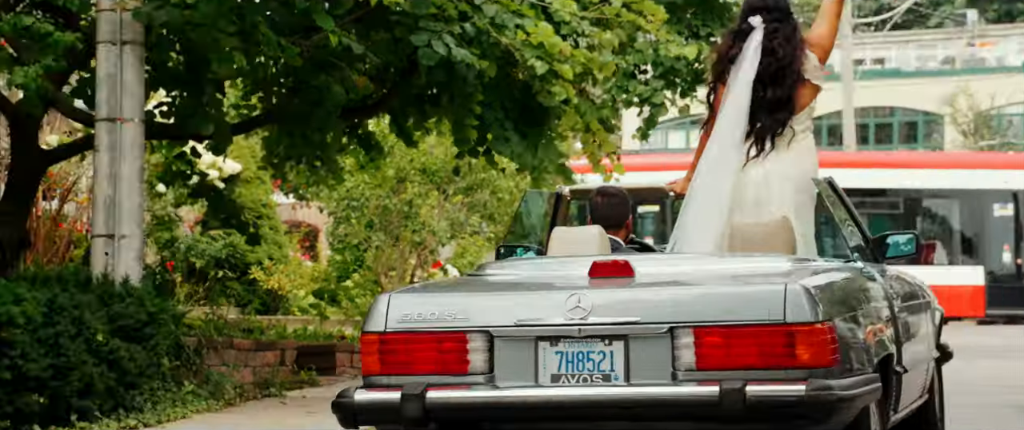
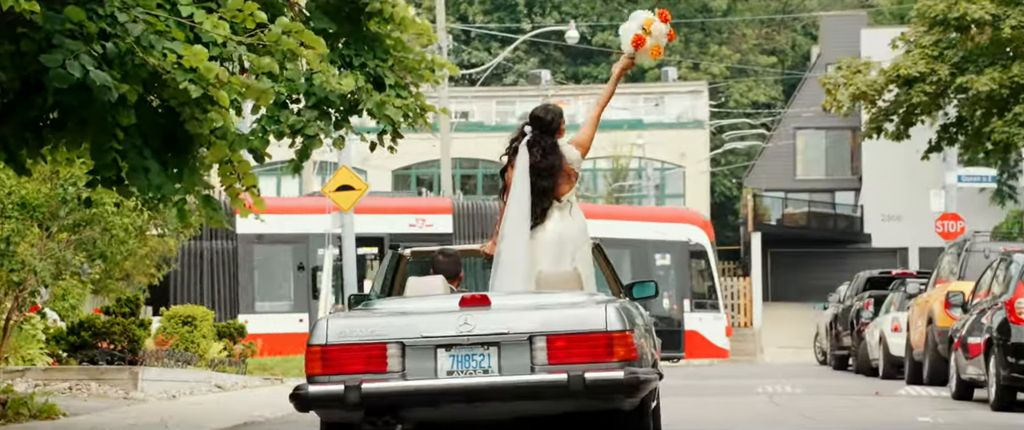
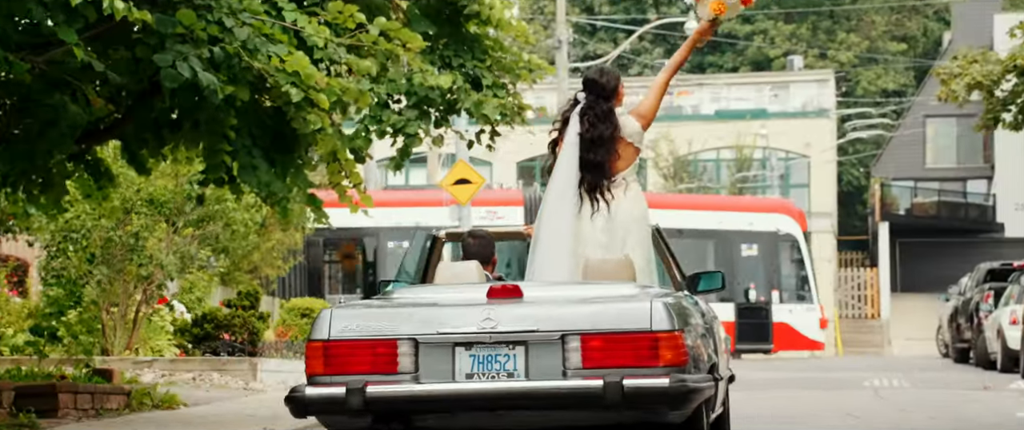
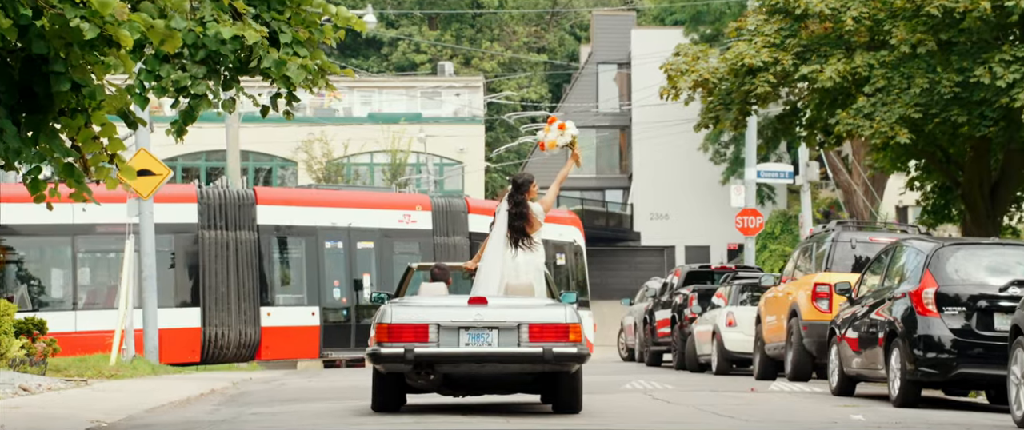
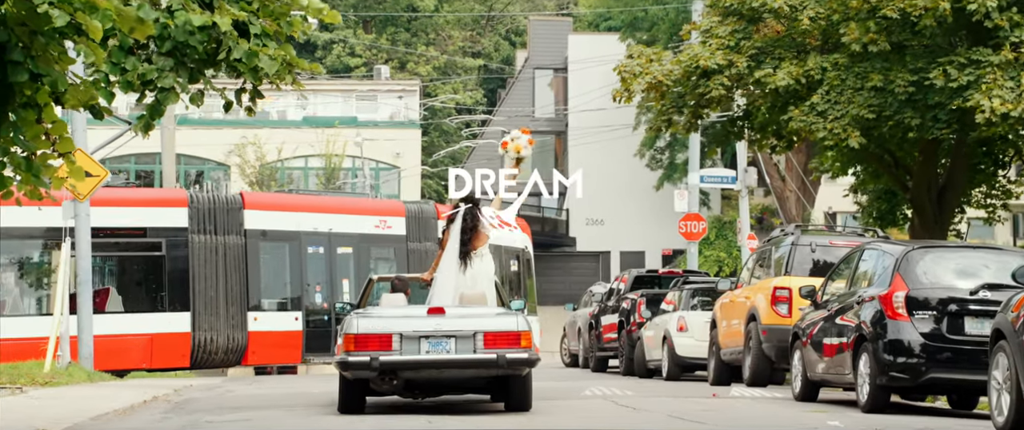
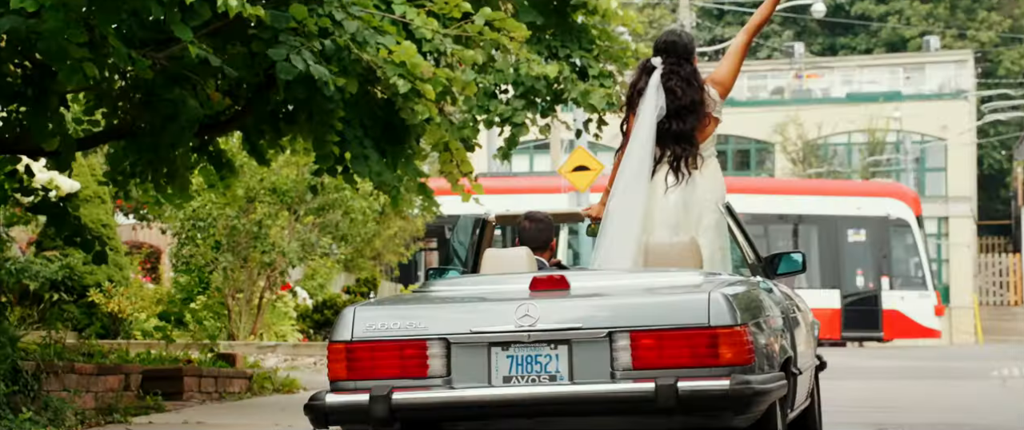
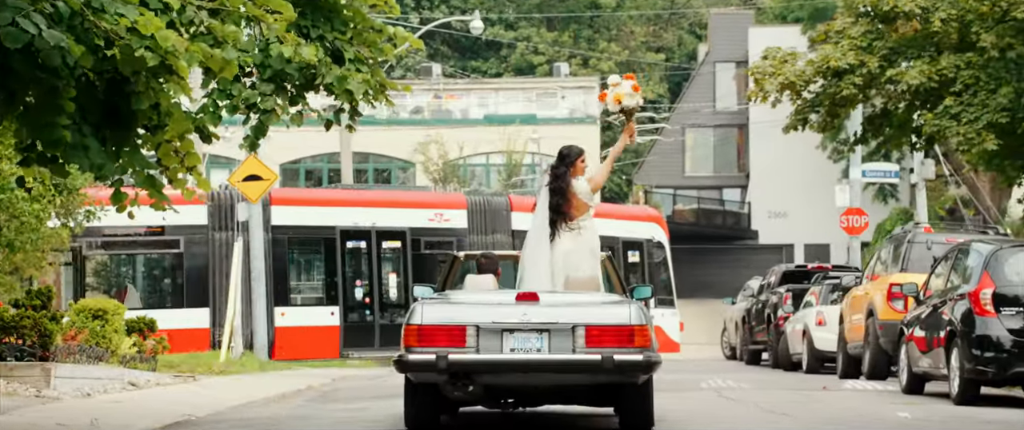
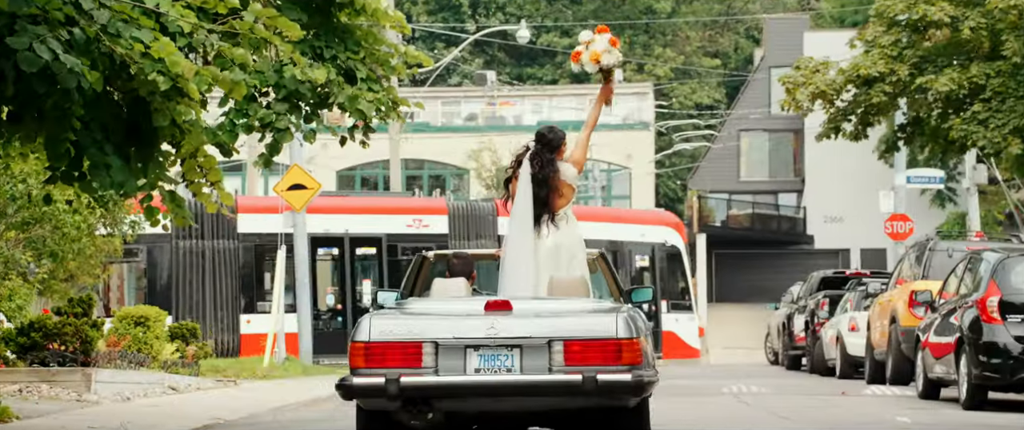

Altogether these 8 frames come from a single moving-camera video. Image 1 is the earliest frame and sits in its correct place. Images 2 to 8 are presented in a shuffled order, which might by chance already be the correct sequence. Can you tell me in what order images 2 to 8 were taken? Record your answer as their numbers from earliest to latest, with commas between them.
6, 3, 2, 8, 7, 4, 5
